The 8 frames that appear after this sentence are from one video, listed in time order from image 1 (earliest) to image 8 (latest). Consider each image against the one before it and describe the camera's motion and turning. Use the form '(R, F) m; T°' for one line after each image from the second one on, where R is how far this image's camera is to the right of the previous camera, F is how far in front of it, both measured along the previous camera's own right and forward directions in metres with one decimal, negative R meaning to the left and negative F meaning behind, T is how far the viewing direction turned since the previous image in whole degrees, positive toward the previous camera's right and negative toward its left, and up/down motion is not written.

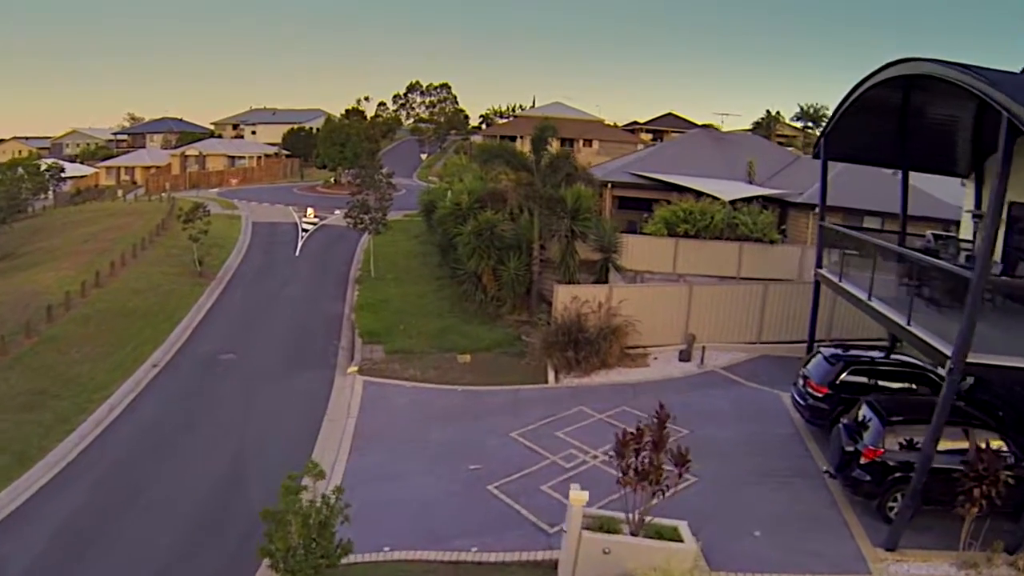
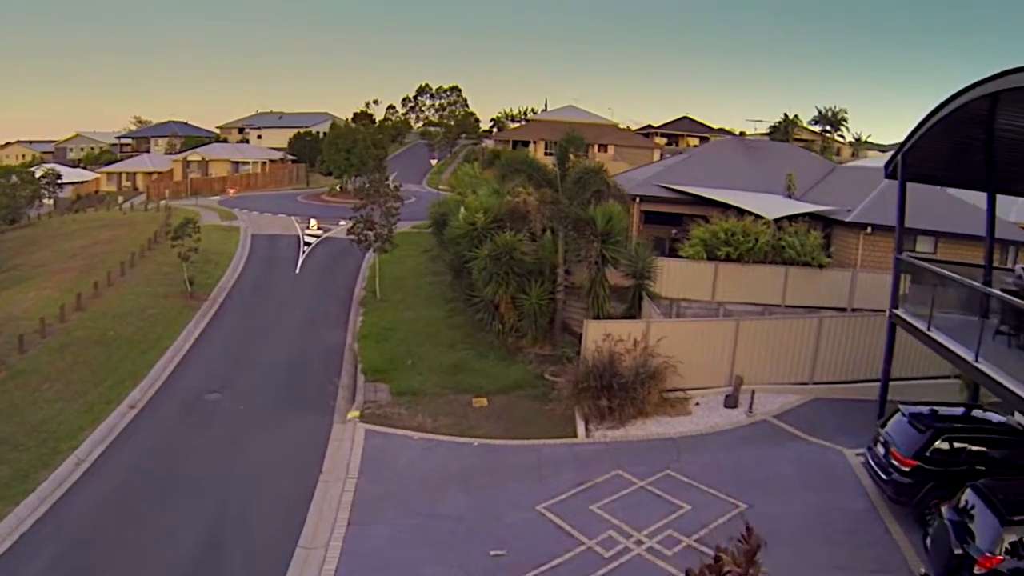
(-0.3, +2.7) m; -1°
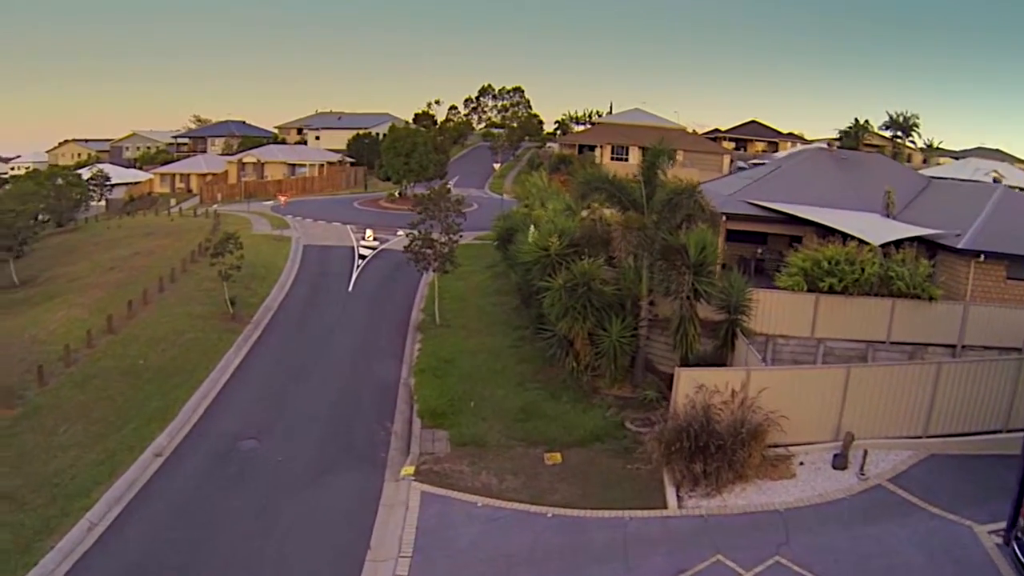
(-0.6, +2.5) m; -4°
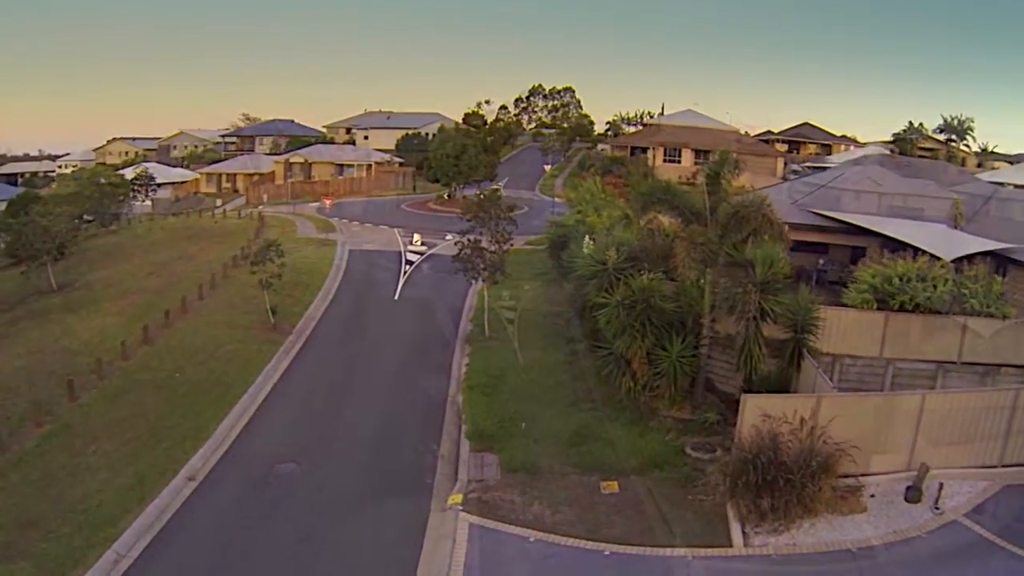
(-0.3, +1.0) m; -3°
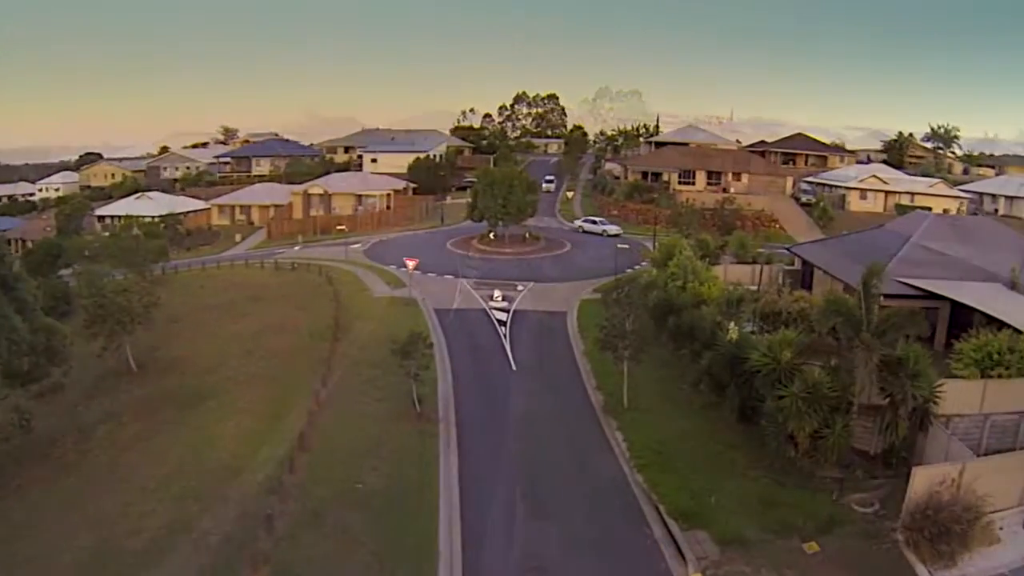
(-0.4, +1.6) m; +1°
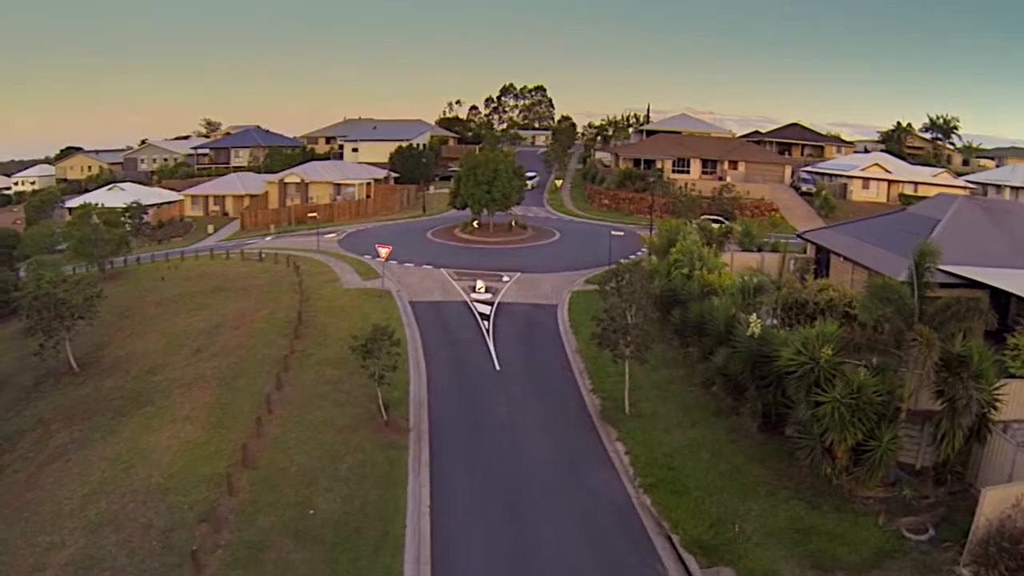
(+0.2, +3.2) m; +1°
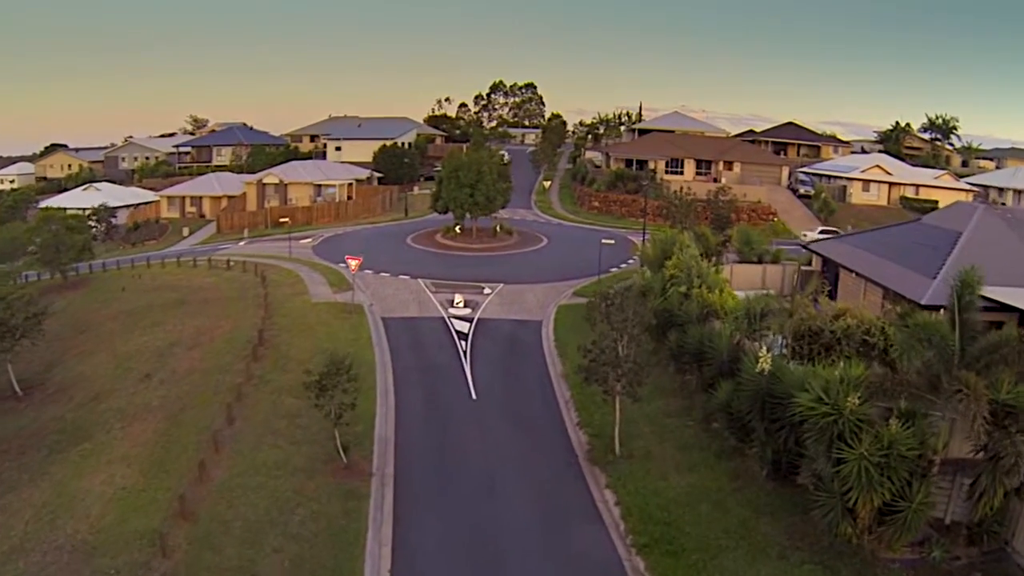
(+0.3, +2.2) m; +1°
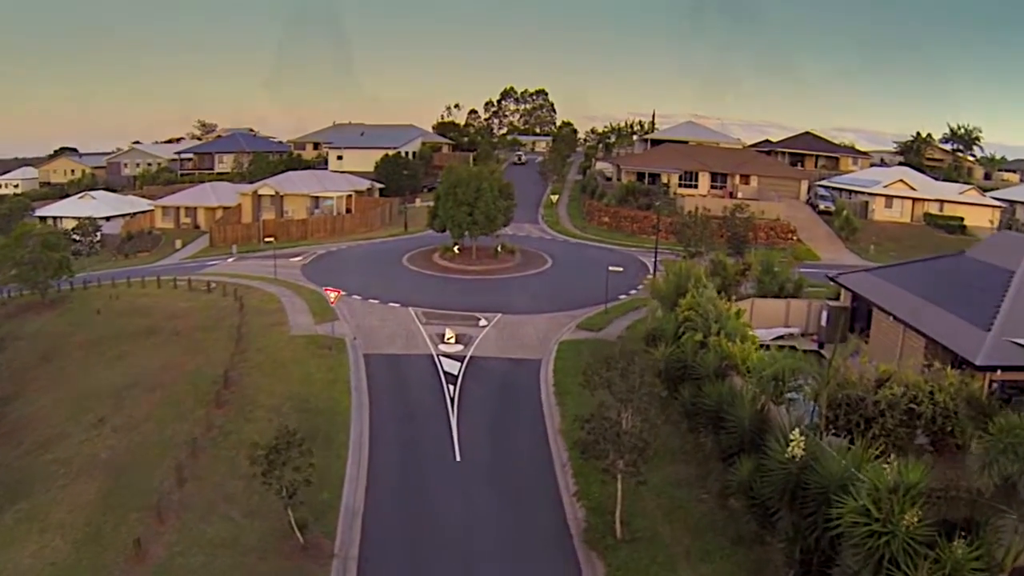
(+0.5, +2.5) m; -1°
